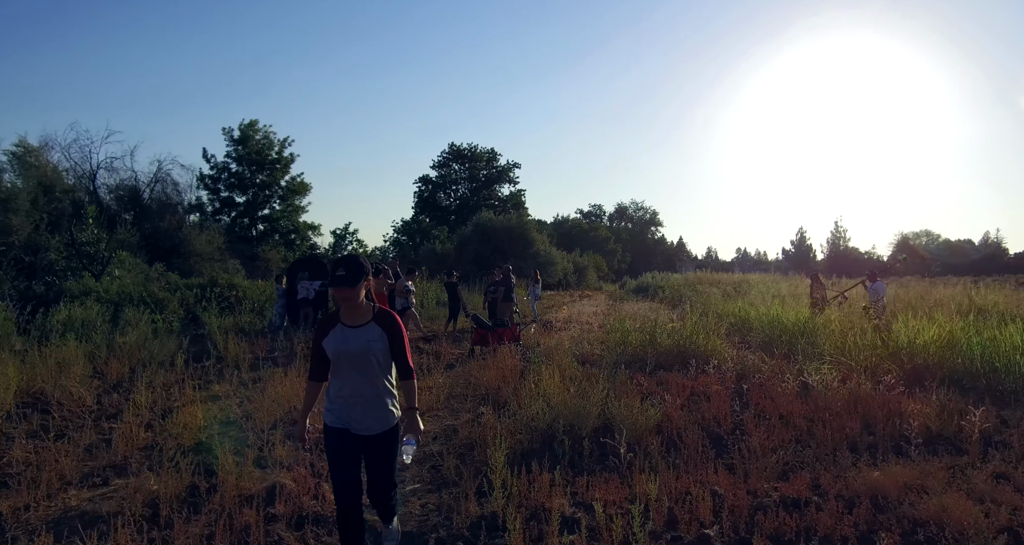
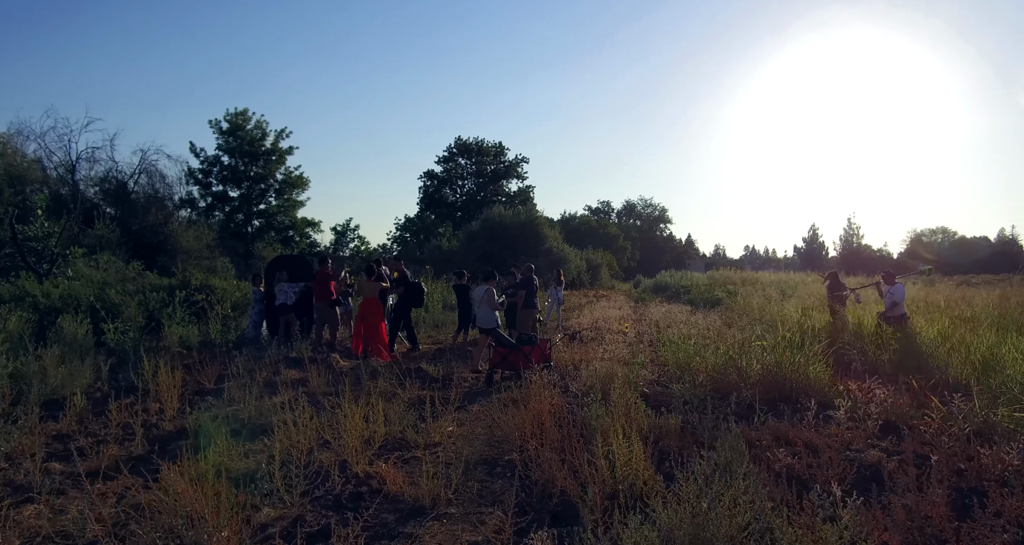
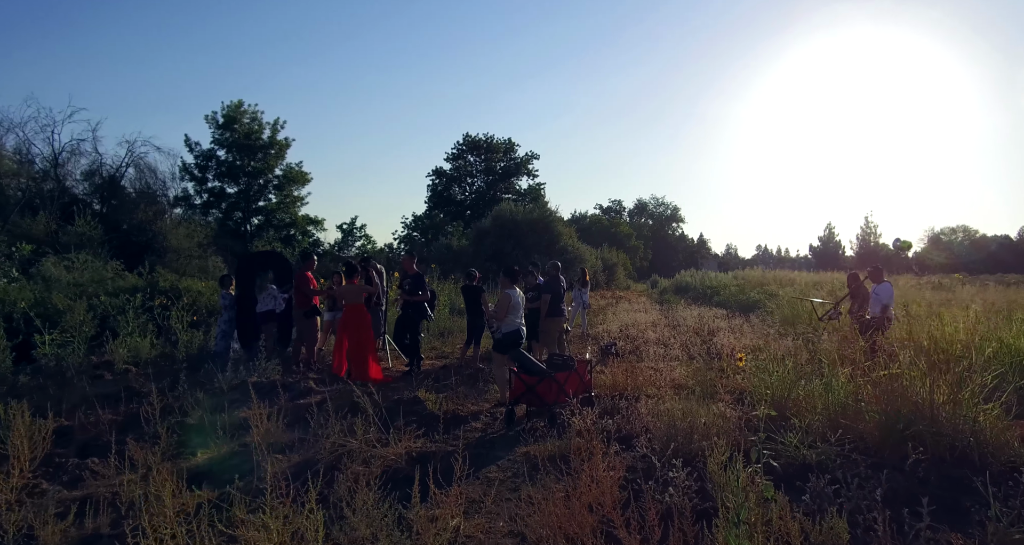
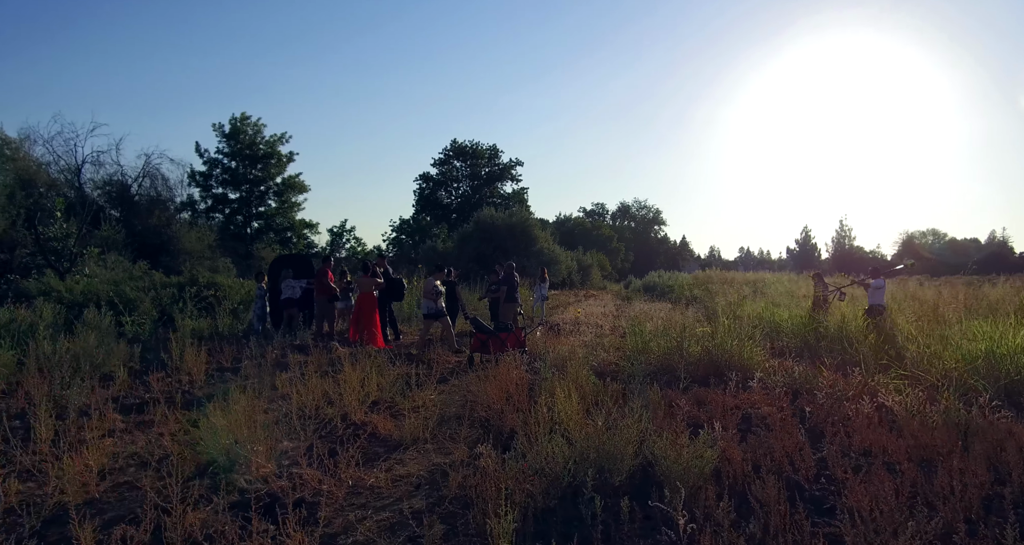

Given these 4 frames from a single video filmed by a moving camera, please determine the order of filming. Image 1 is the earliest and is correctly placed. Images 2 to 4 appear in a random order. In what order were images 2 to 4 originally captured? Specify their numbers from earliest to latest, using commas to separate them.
4, 2, 3
